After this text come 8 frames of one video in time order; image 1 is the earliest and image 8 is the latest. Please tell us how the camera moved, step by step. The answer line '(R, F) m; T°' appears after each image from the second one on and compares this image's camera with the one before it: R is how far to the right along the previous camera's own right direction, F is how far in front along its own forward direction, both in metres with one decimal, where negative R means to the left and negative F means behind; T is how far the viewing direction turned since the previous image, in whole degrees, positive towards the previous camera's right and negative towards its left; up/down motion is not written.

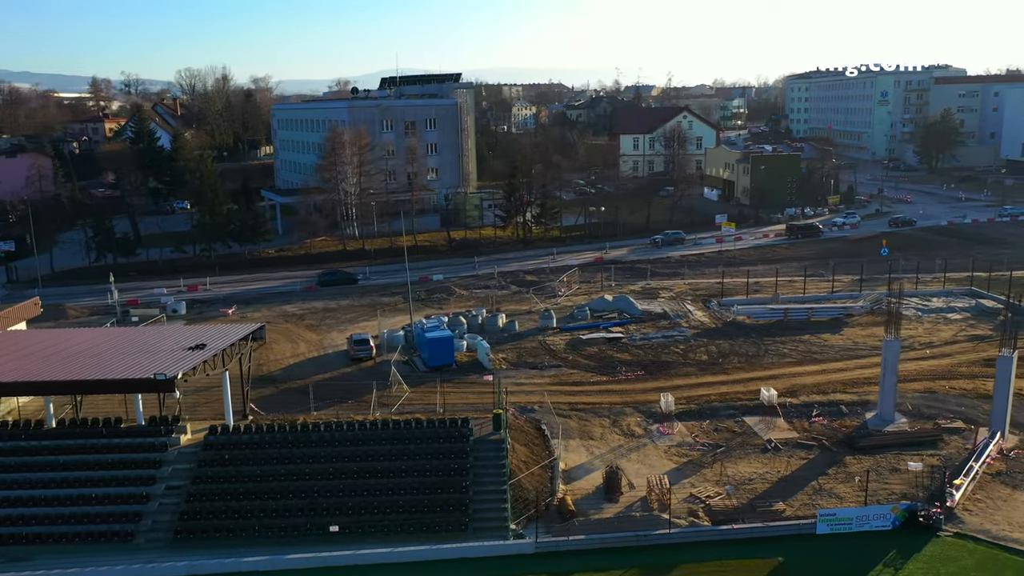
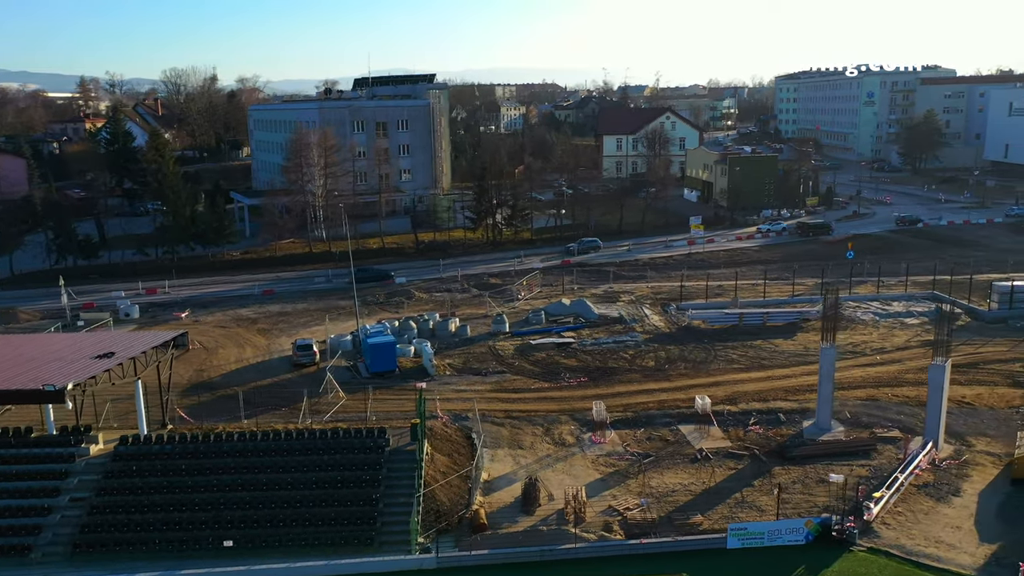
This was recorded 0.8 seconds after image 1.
(+1.5, +0.3) m; 0°
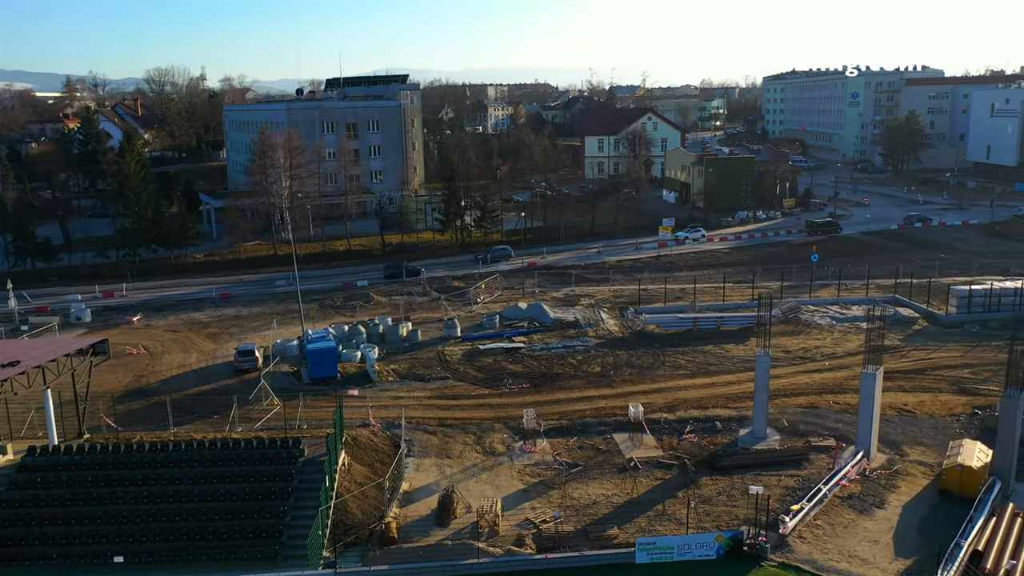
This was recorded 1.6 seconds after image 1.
(+1.4, +0.3) m; 0°
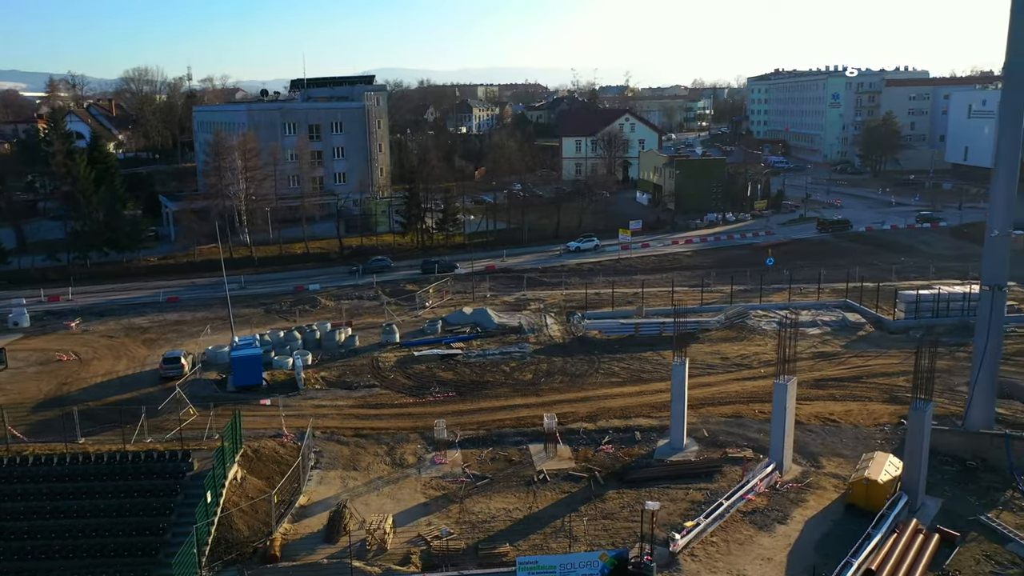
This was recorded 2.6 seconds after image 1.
(+1.8, +0.4) m; 0°
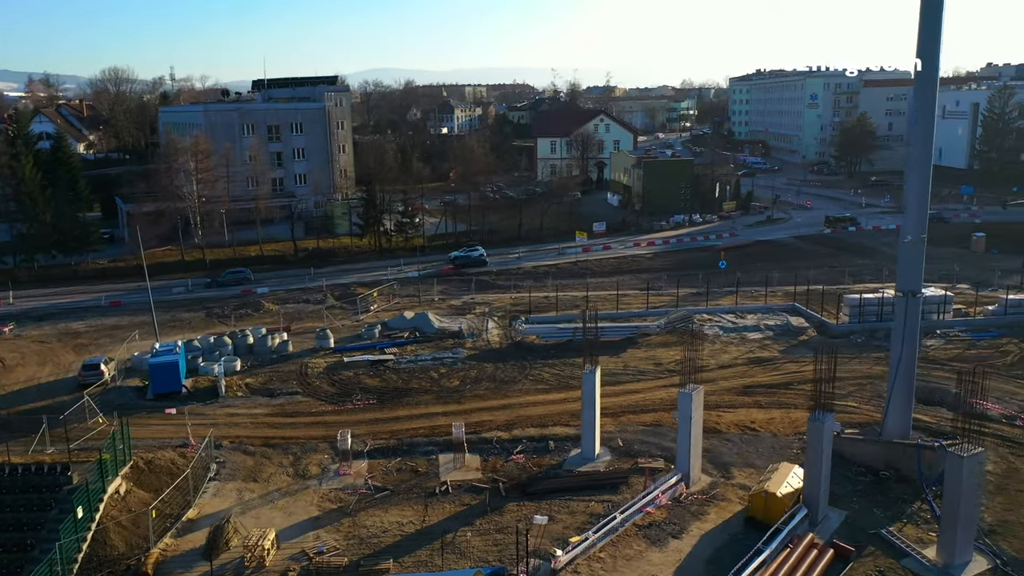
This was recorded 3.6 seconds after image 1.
(+1.8, +0.4) m; 0°
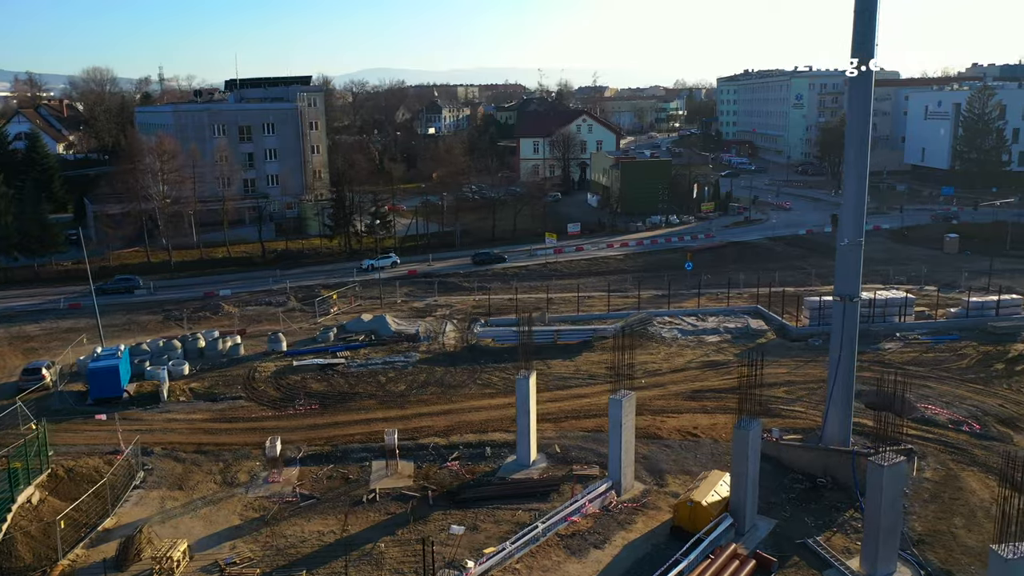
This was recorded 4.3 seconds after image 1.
(+1.3, +0.3) m; 0°
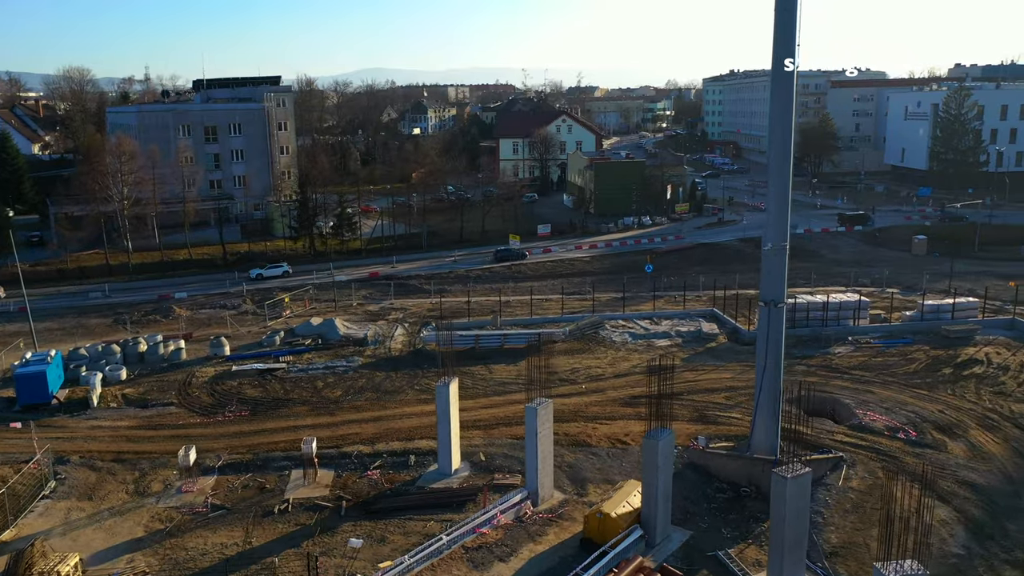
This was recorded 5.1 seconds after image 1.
(+1.5, +0.3) m; 0°
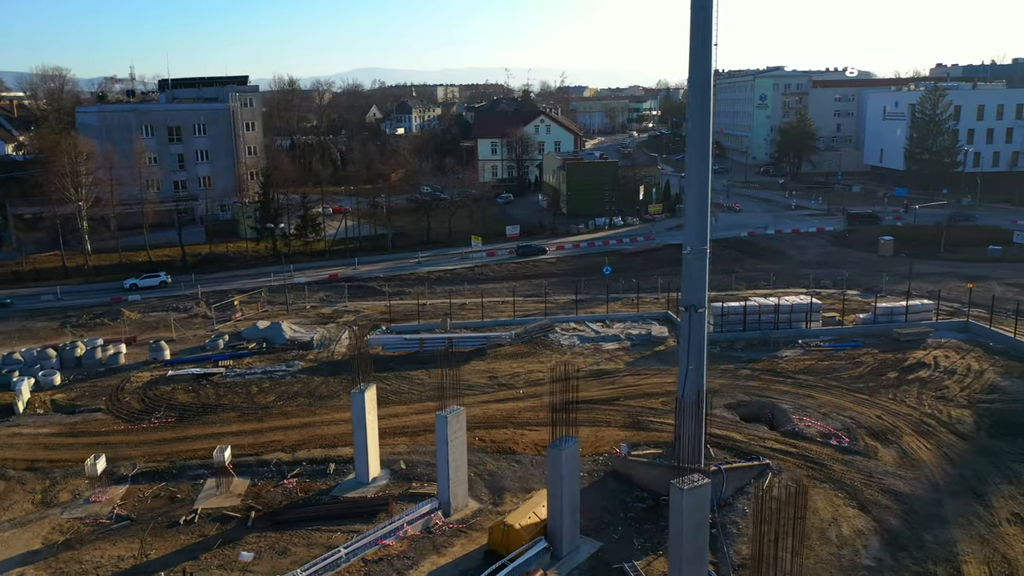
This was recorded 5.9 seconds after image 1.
(+1.5, +0.3) m; 0°
